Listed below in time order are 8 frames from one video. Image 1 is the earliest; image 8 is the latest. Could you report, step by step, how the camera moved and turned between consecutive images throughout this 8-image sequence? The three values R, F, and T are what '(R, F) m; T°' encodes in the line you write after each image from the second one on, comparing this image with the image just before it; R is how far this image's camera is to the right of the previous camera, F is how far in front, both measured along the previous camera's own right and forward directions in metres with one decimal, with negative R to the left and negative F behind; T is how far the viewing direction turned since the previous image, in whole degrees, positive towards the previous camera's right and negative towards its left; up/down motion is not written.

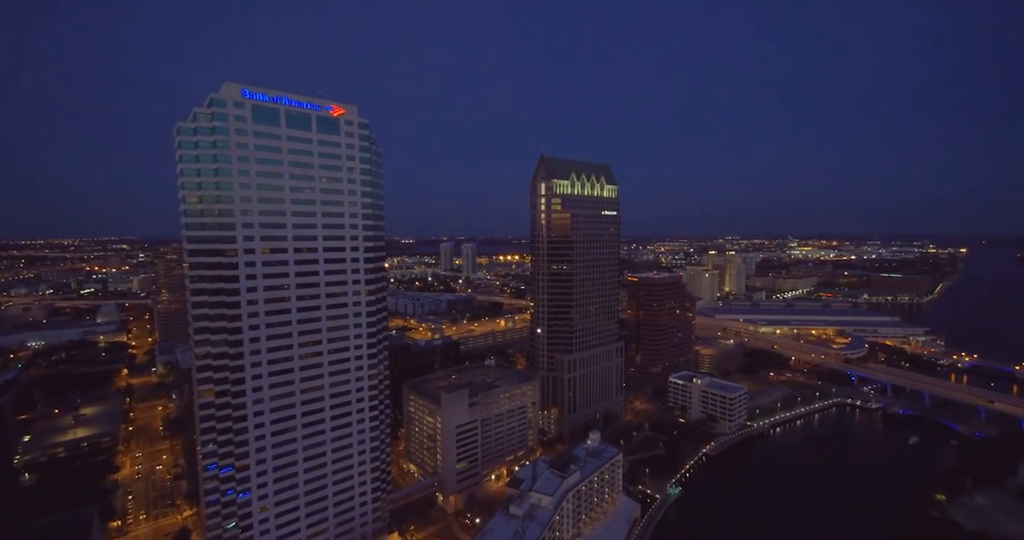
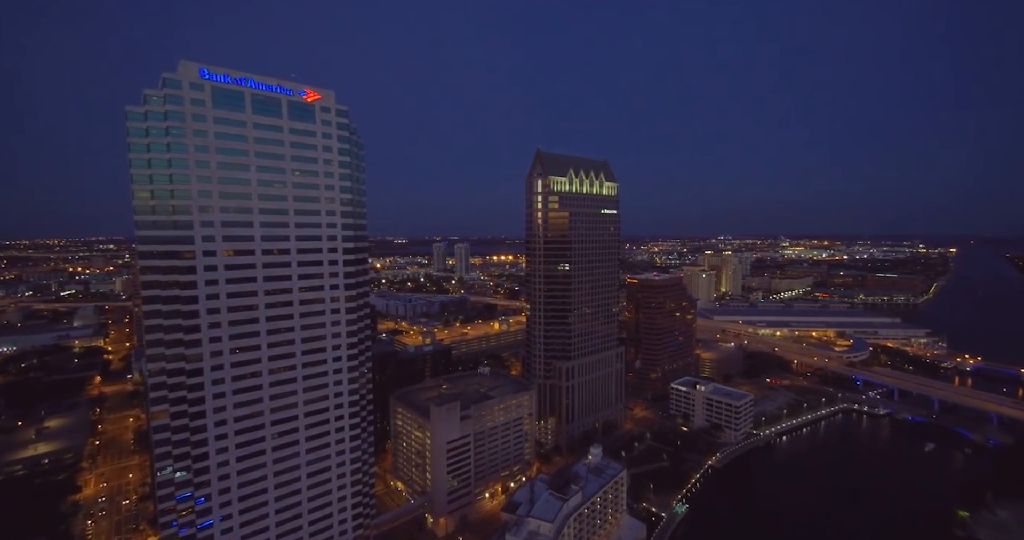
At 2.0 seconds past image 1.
(-0.2, +4.0) m; +1°
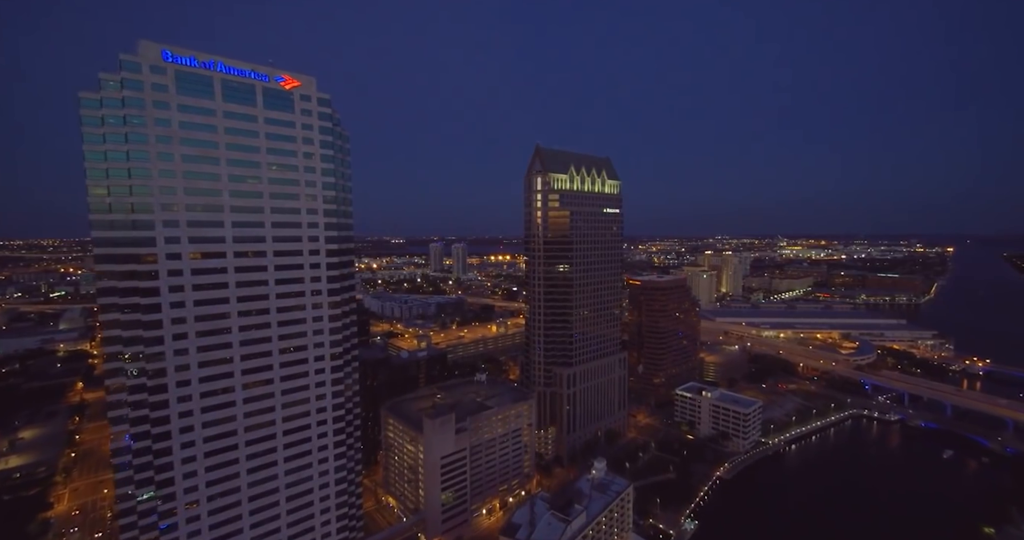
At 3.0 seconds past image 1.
(-0.1, +3.2) m; 0°
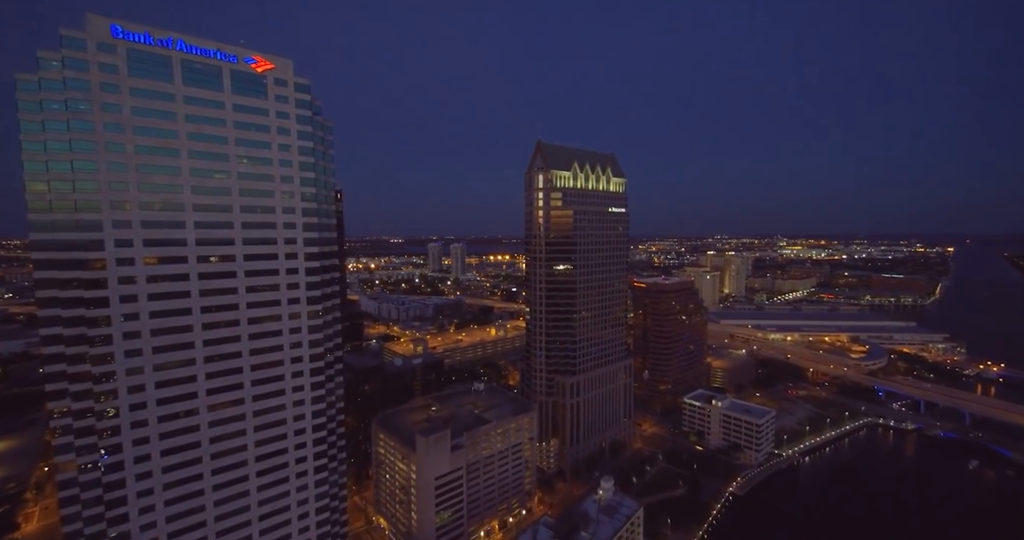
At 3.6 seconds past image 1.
(-0.1, +3.6) m; 0°
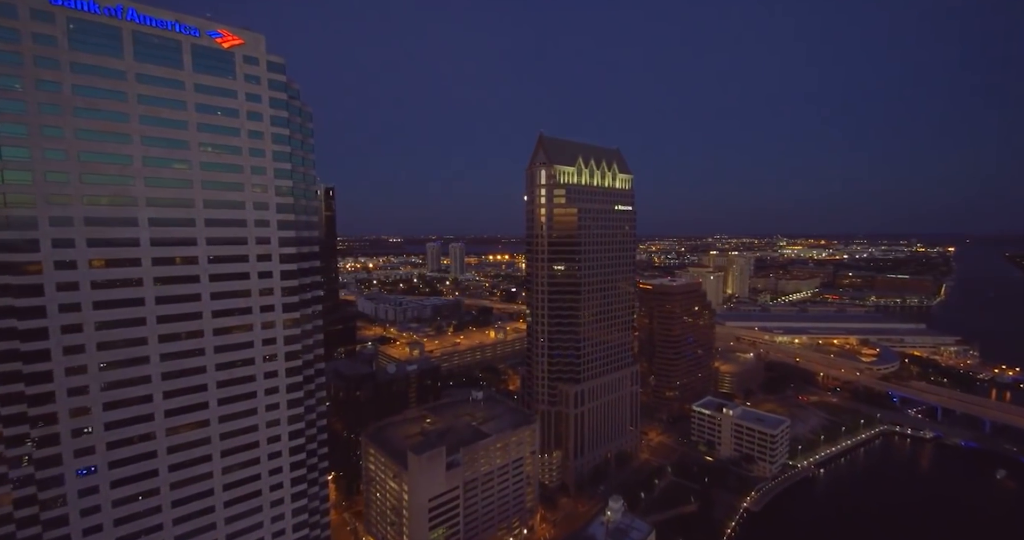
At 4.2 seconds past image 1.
(-0.1, +3.5) m; 0°
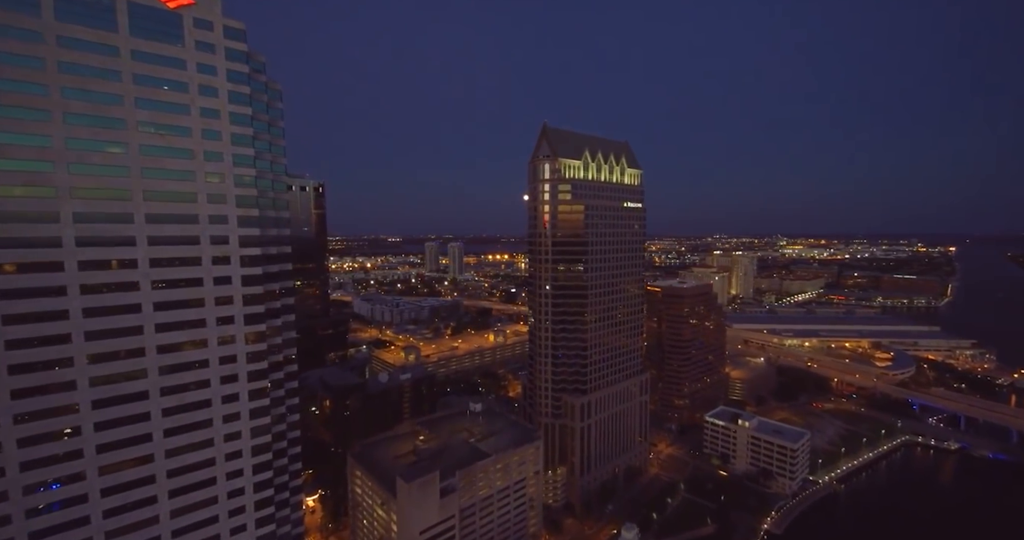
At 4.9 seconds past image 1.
(-0.2, +4.3) m; 0°
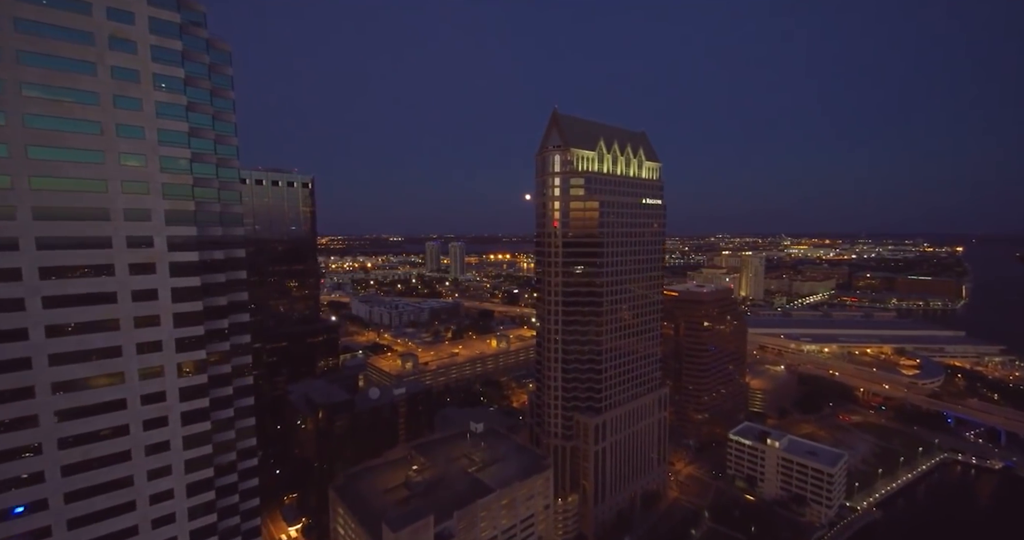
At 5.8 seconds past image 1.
(-0.3, +5.6) m; 0°
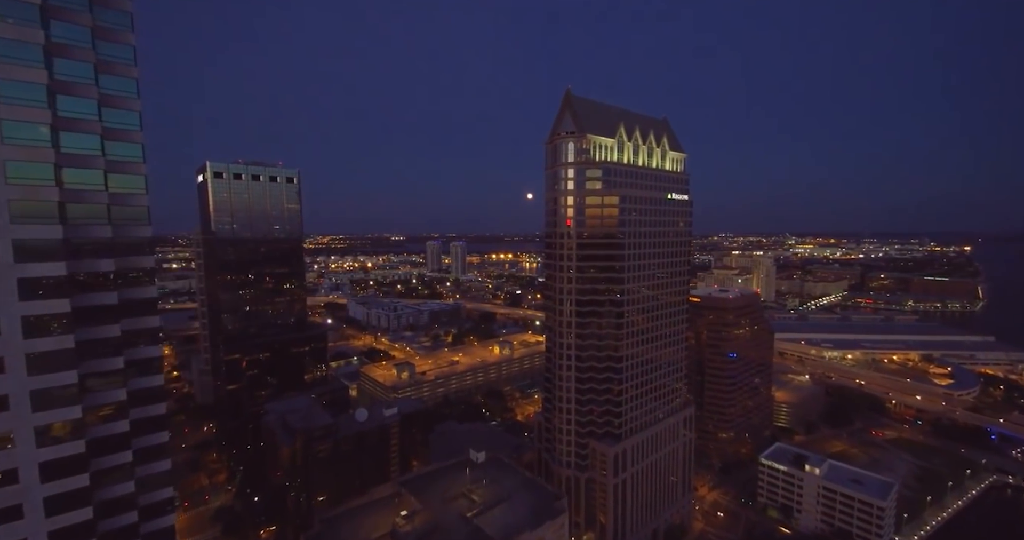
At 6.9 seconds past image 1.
(-0.4, +6.0) m; 0°
